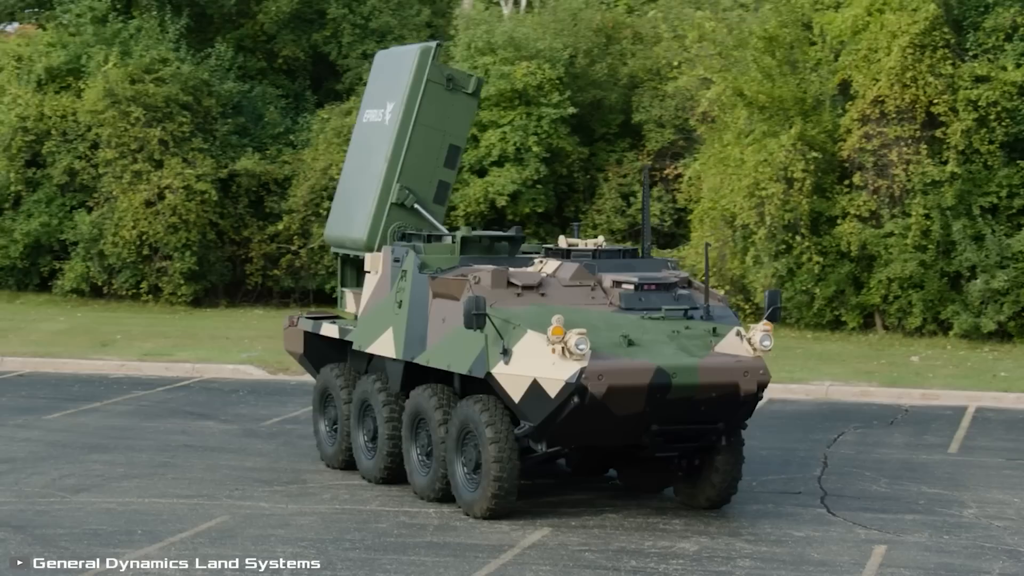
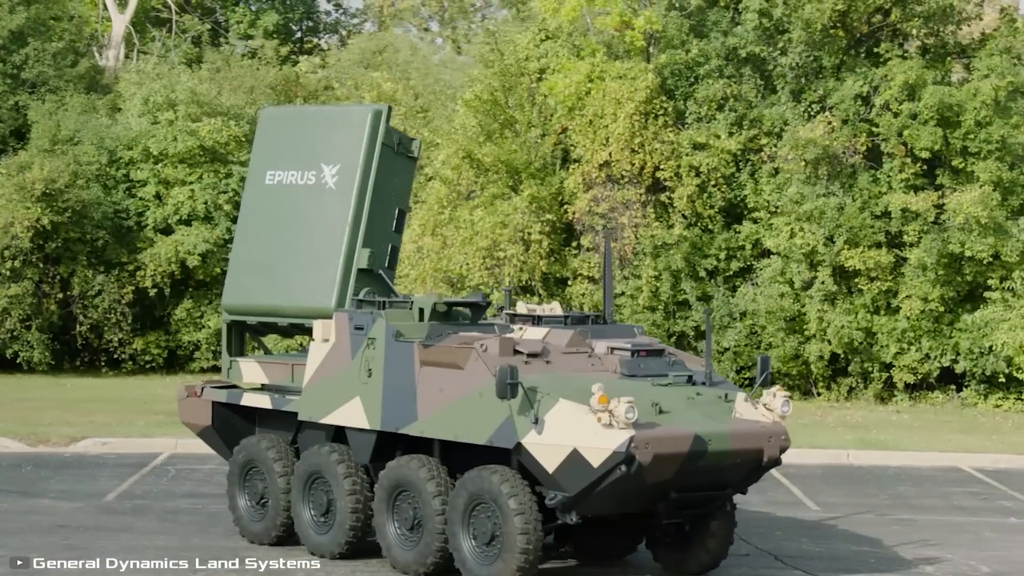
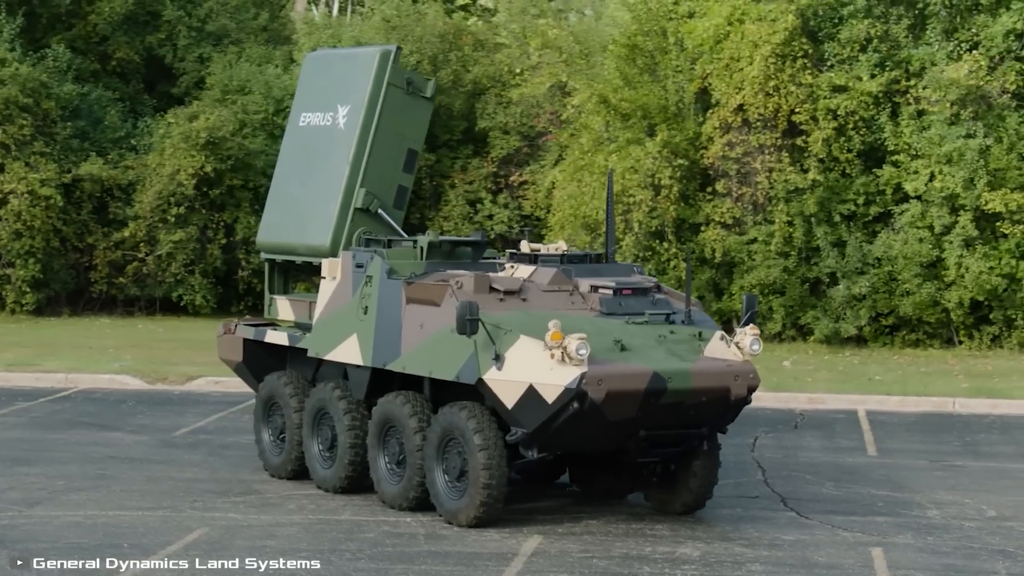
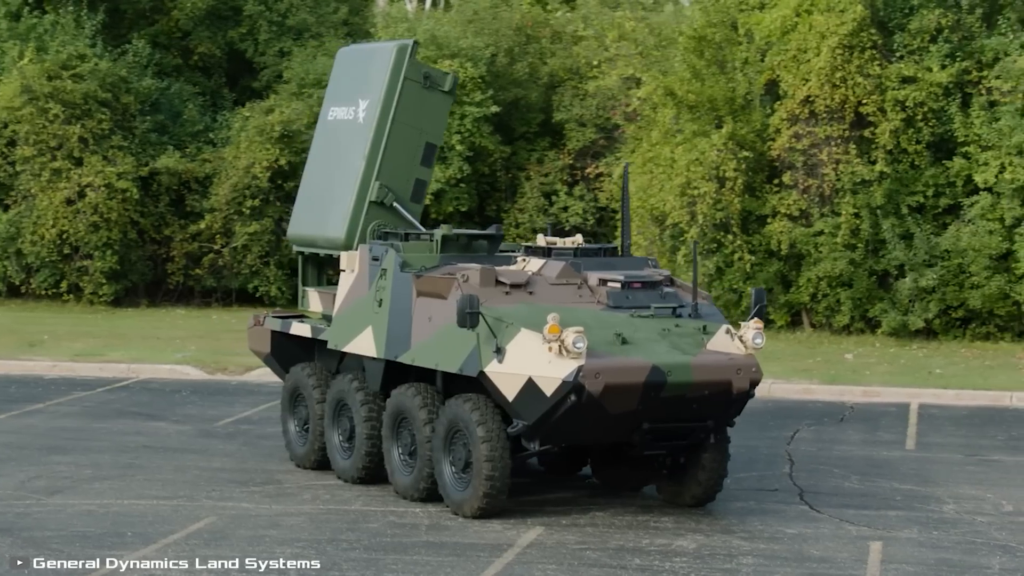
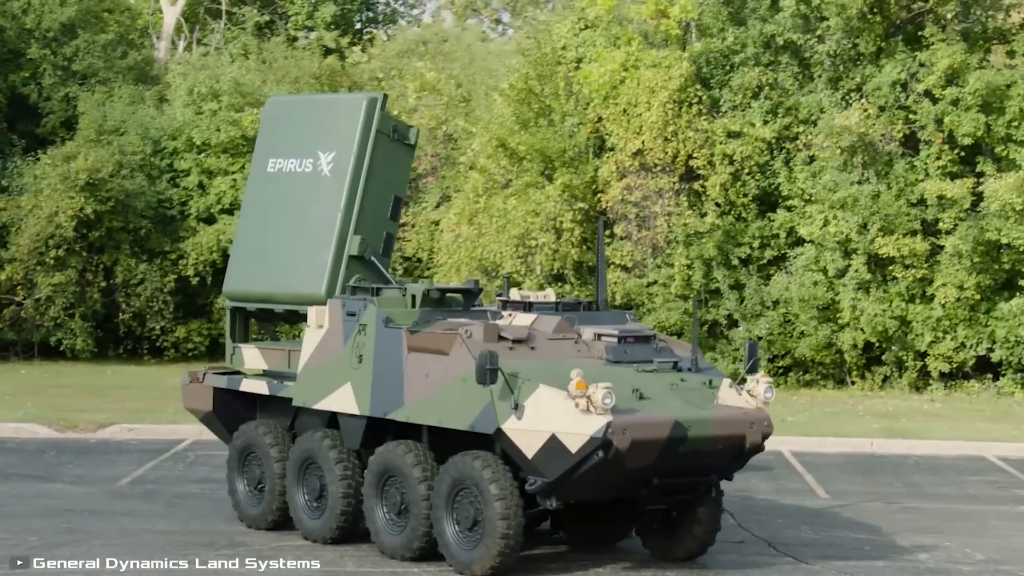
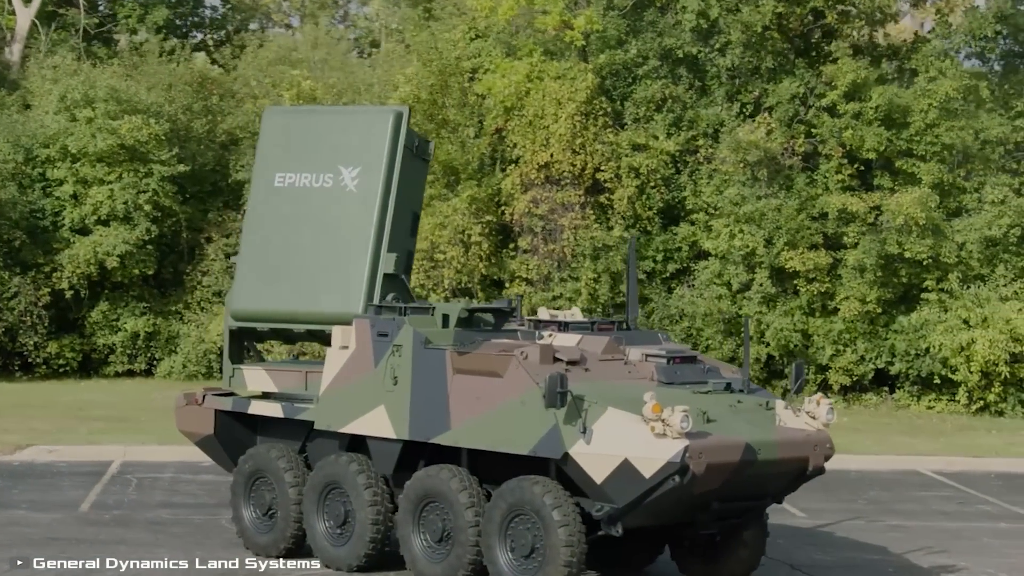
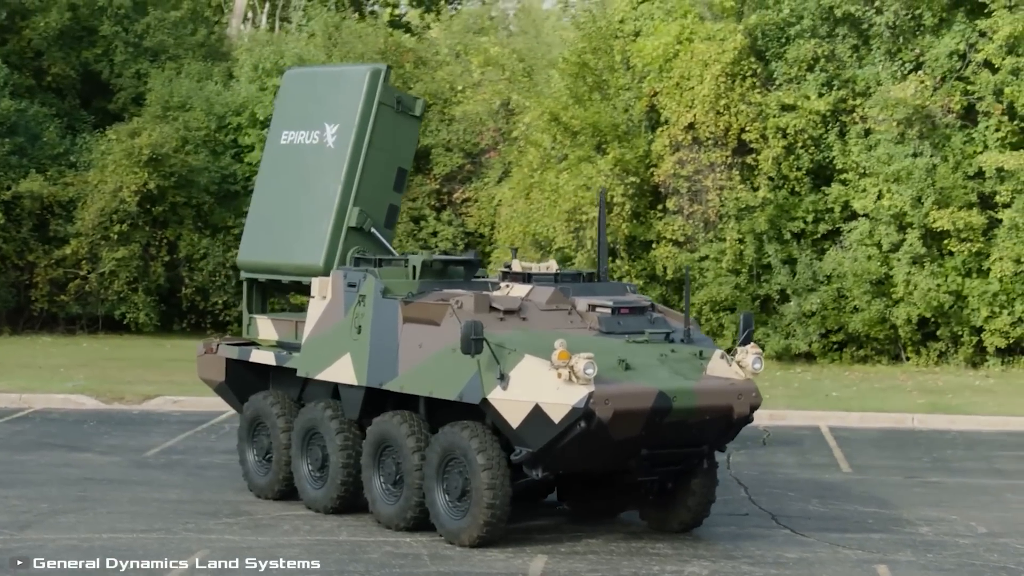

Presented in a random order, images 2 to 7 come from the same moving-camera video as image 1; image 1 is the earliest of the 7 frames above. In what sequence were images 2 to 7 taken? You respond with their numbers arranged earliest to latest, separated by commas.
4, 3, 7, 5, 2, 6
